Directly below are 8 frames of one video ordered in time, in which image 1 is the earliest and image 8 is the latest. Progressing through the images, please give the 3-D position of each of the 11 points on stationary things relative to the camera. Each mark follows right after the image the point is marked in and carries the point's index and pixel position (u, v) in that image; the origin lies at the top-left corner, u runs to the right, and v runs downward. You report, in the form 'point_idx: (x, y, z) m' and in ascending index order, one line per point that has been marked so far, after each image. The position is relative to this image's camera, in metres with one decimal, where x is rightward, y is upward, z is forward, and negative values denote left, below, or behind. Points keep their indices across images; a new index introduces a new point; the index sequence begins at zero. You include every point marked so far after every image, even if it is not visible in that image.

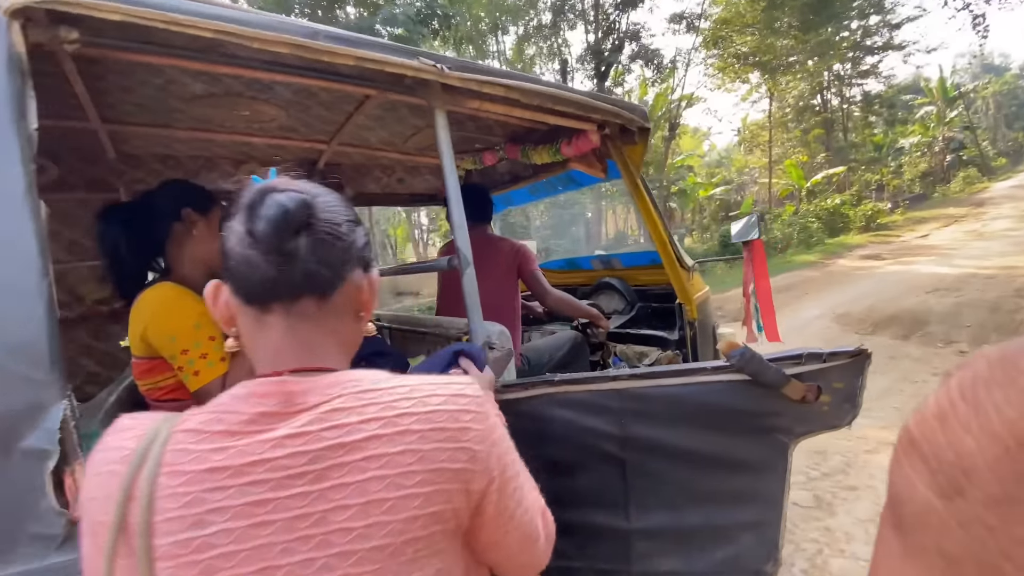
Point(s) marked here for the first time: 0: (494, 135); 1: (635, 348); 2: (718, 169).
0: (-0.1, +0.7, +2.9) m
1: (+0.6, -0.3, +3.1) m
2: (+6.5, +3.8, +19.4) m
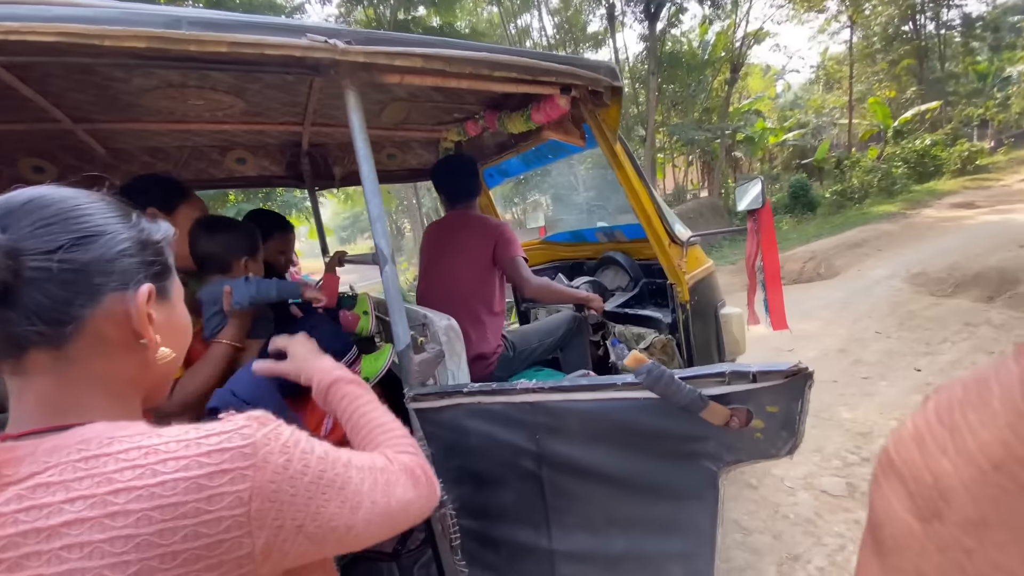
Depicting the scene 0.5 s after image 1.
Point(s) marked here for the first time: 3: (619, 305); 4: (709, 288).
0: (-0.2, +0.8, +2.7) m
1: (+0.6, -0.2, +2.8) m
2: (+8.5, +5.2, +17.8) m
3: (+0.5, -0.1, +3.0) m
4: (+0.9, 0.0, +2.7) m
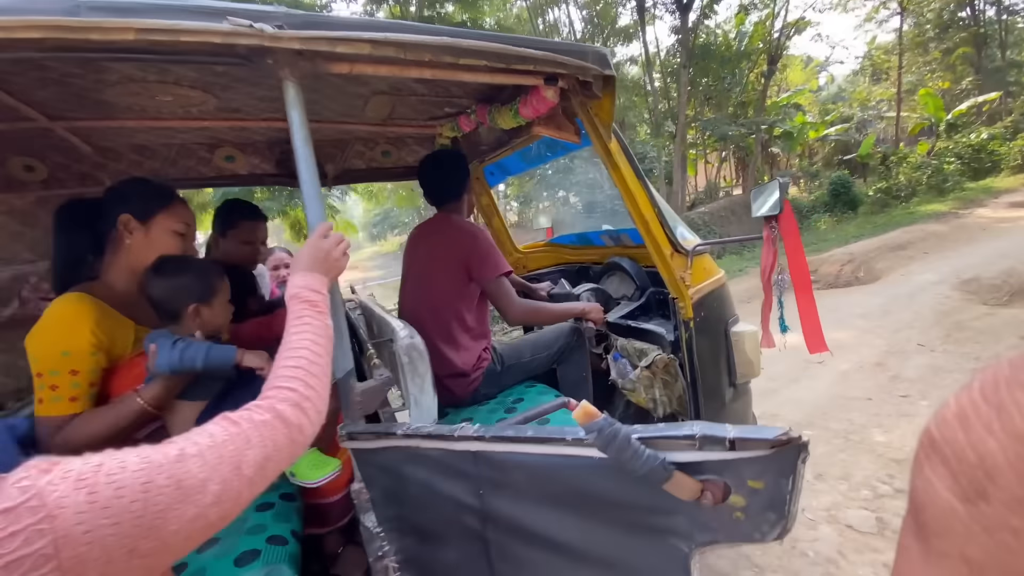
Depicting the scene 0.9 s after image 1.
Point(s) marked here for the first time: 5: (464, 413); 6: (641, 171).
0: (-0.2, +0.8, +2.5) m
1: (+0.5, -0.3, +2.6) m
2: (+9.4, +5.2, +17.0) m
3: (+0.5, -0.1, +2.7) m
4: (+0.8, -0.1, +2.4) m
5: (-0.2, -0.5, +2.4) m
6: (+0.5, +0.4, +2.2) m
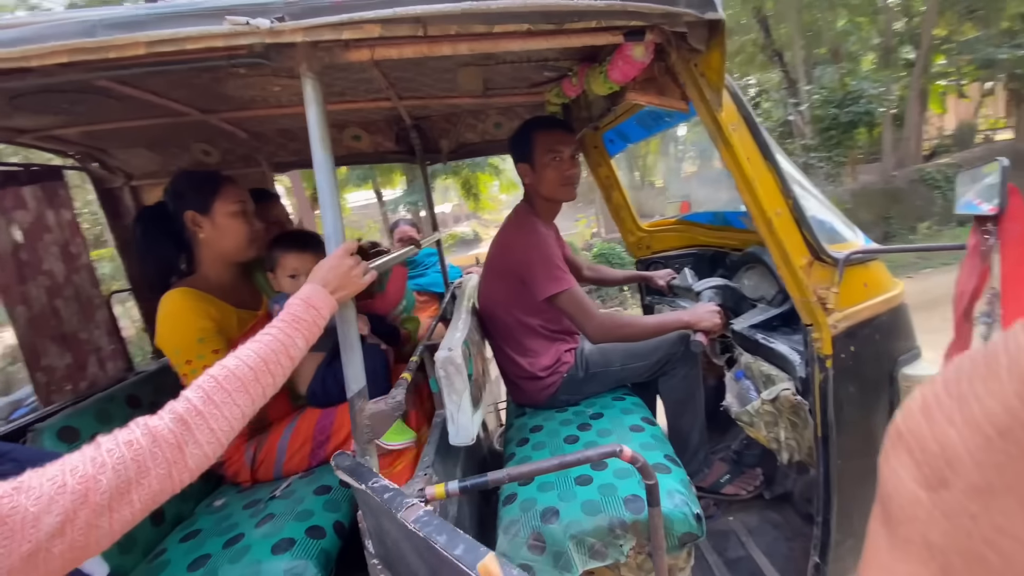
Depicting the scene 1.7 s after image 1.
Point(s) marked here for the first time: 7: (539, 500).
0: (+0.1, +0.8, +2.1) m
1: (+0.9, -0.3, +2.1) m
2: (+14.3, +5.8, +12.1) m
3: (+0.9, -0.1, +2.2) m
4: (+1.1, -0.1, +1.8) m
5: (+0.1, -0.5, +2.2) m
6: (+0.7, +0.4, +1.6) m
7: (+0.1, -0.6, +1.7) m
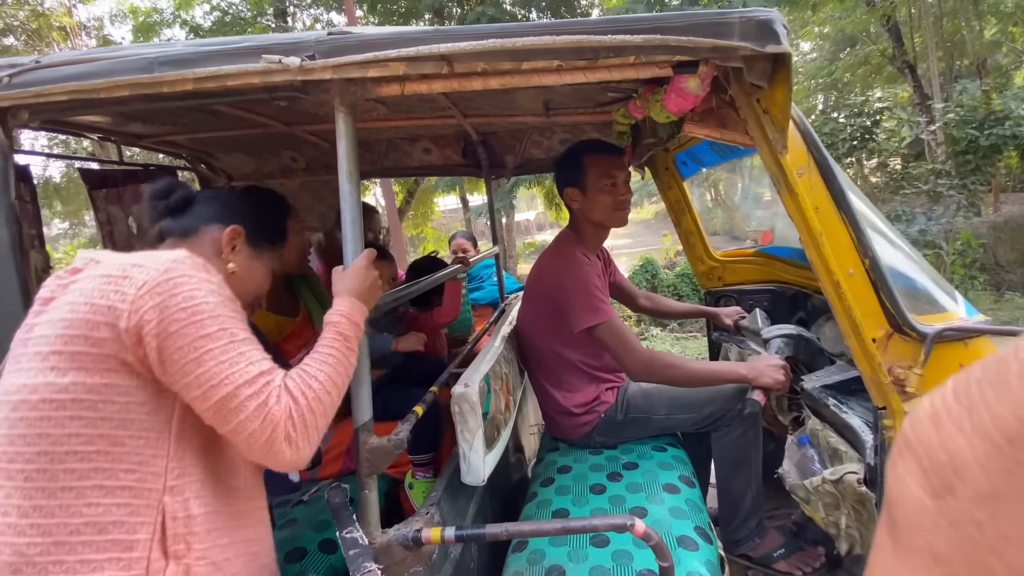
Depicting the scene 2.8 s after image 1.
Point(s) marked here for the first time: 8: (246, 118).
0: (+0.3, +0.7, +2.0) m
1: (+1.0, -0.5, +1.8) m
2: (+16.2, +4.5, +9.5) m
3: (+1.0, -0.3, +1.9) m
4: (+1.2, -0.3, +1.5) m
5: (+0.2, -0.6, +2.1) m
6: (+0.8, +0.2, +1.4) m
7: (+0.1, -0.7, +1.6) m
8: (-1.0, +0.6, +2.3) m
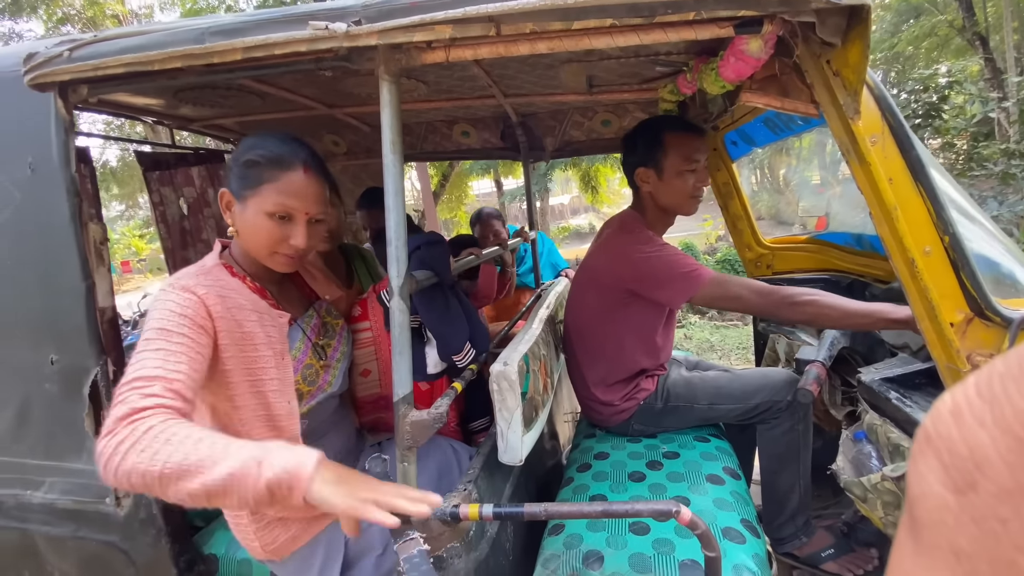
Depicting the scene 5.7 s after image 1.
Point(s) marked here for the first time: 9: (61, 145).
0: (+0.5, +0.7, +1.9) m
1: (+1.1, -0.4, +1.7) m
2: (+16.9, +4.3, +8.3) m
3: (+1.1, -0.3, +1.8) m
4: (+1.3, -0.3, +1.4) m
5: (+0.3, -0.5, +2.0) m
6: (+0.9, +0.3, +1.3) m
7: (+0.2, -0.7, +1.6) m
8: (-0.9, +0.7, +2.3) m
9: (-1.2, +0.4, +1.6) m
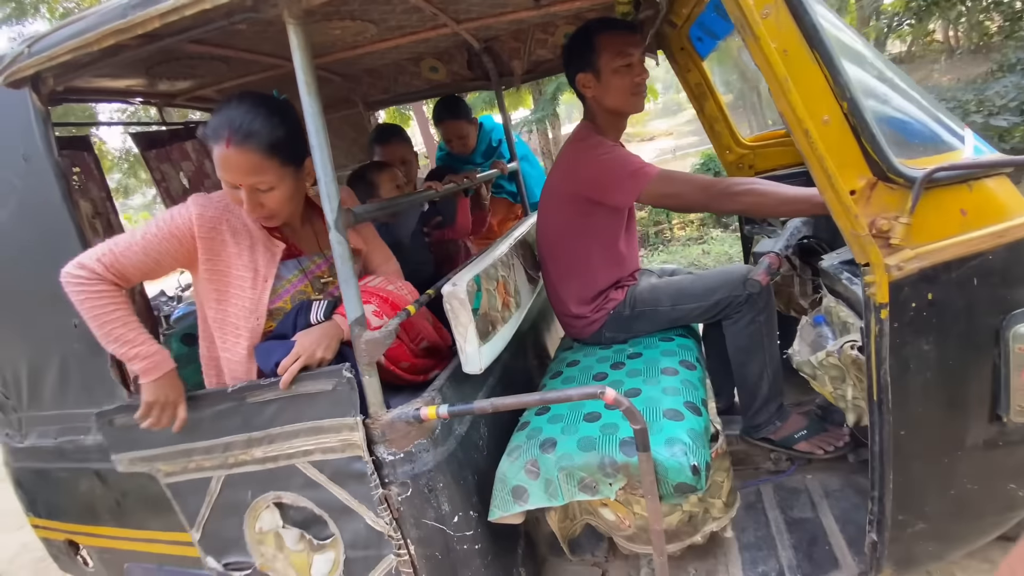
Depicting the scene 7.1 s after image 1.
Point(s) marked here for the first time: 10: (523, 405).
0: (+0.3, +1.0, +1.9) m
1: (+1.0, -0.1, +1.8) m
2: (+16.8, +6.8, +6.3) m
3: (+1.0, +0.1, +1.9) m
4: (+1.1, 0.0, +1.4) m
5: (+0.2, -0.2, +2.2) m
6: (+0.7, +0.5, +1.3) m
7: (+0.1, -0.4, +1.7) m
8: (-1.0, +0.9, +2.4) m
9: (-1.4, +0.5, +1.8) m
10: (0.0, -0.3, +1.5) m
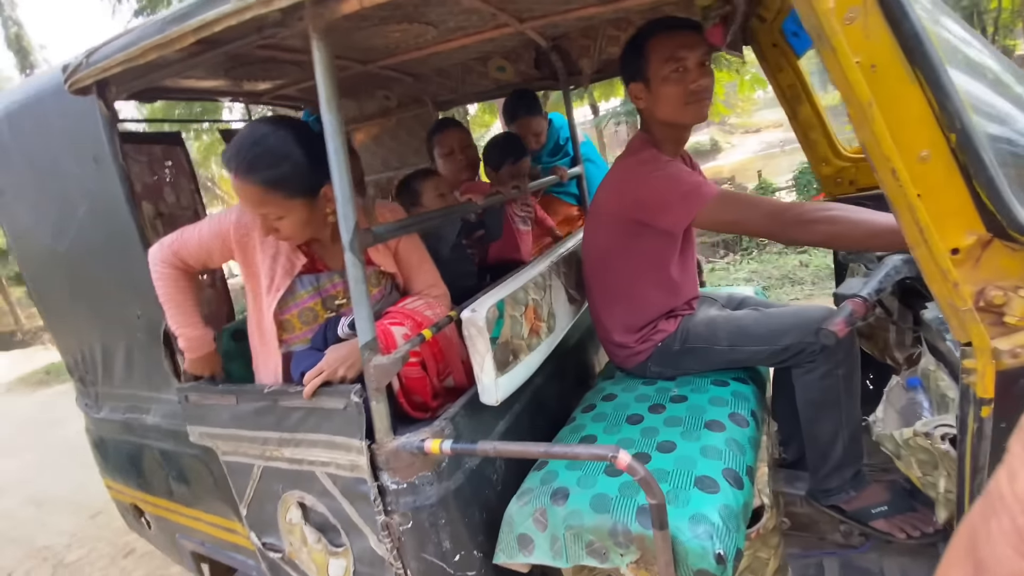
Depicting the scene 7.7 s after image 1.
0: (+0.4, +0.9, +1.6) m
1: (+1.0, -0.2, +1.5) m
2: (+17.8, +5.5, +2.8) m
3: (+1.1, -0.1, +1.5) m
4: (+1.1, -0.1, +1.1) m
5: (+0.4, -0.3, +2.0) m
6: (+0.7, +0.4, +1.0) m
7: (+0.1, -0.5, +1.6) m
8: (-0.8, +1.0, +2.4) m
9: (-1.2, +0.5, +1.8) m
10: (0.0, -0.4, +1.3) m
